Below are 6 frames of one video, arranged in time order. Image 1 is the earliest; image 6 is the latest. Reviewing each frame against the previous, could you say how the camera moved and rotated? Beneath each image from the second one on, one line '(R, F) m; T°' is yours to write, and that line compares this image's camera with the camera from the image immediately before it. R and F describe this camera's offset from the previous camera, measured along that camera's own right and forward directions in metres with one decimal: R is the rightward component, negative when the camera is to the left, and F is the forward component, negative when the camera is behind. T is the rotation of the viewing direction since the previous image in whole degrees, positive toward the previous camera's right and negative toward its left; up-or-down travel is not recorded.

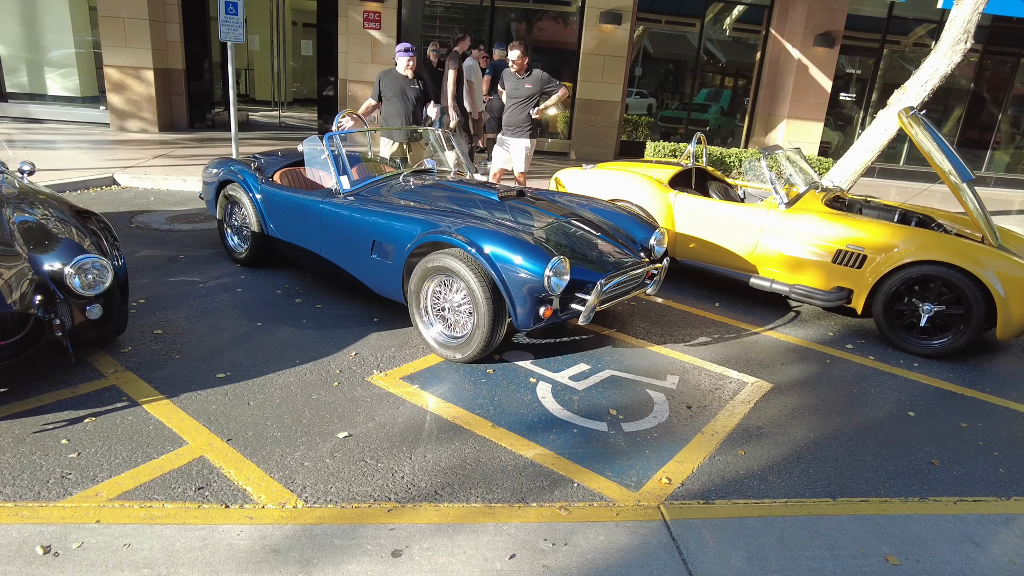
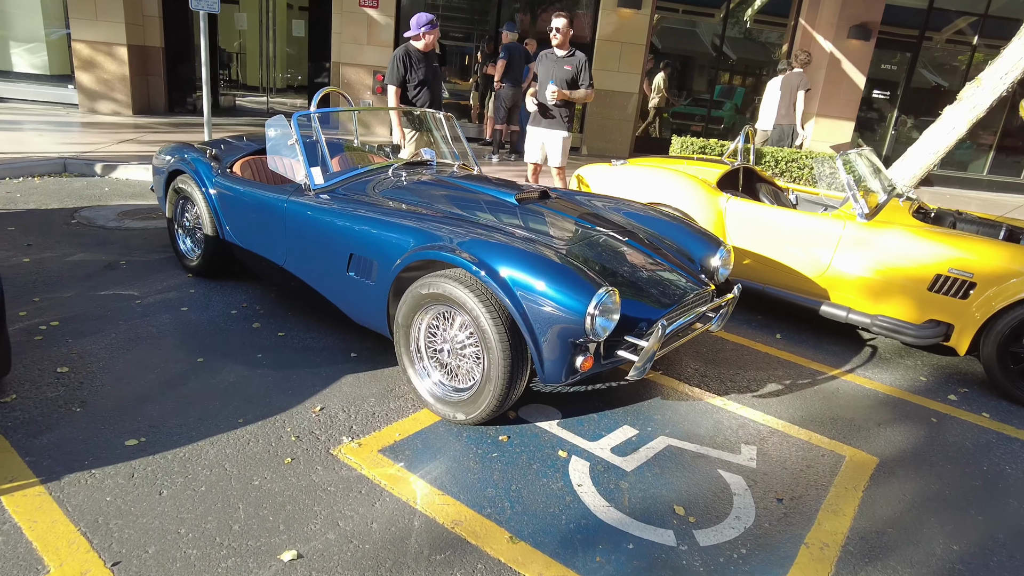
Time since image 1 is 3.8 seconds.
(-0.1, +1.0) m; 0°
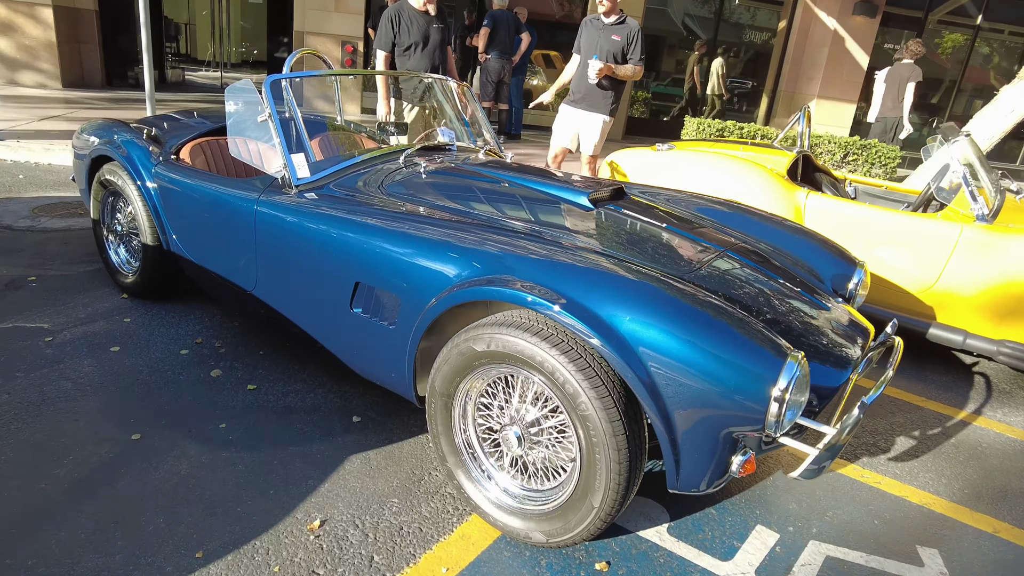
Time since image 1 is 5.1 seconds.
(-0.4, +1.0) m; +3°
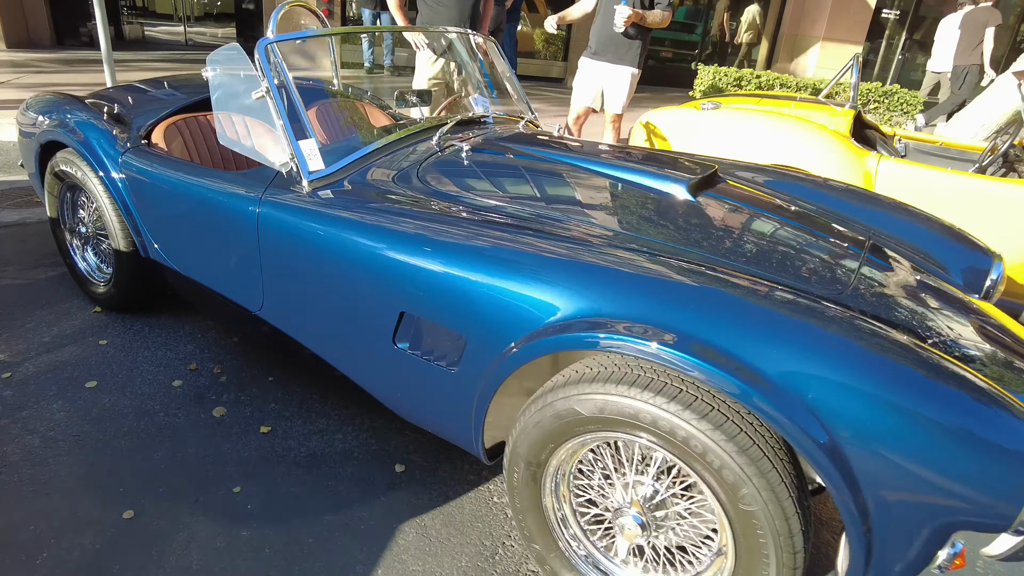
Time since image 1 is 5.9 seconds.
(-0.3, +0.5) m; +2°
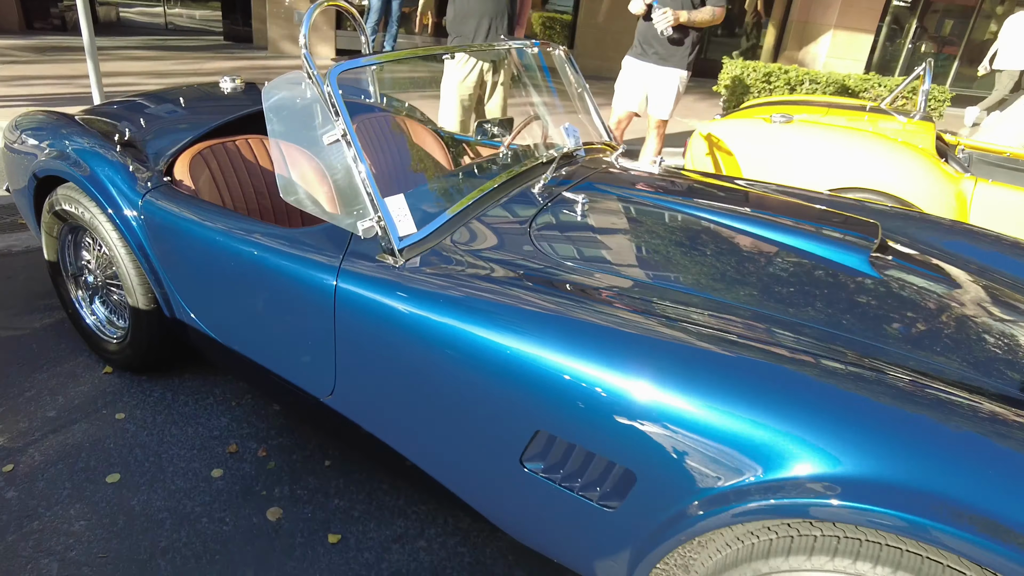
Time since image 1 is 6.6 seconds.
(-0.4, +0.4) m; +2°
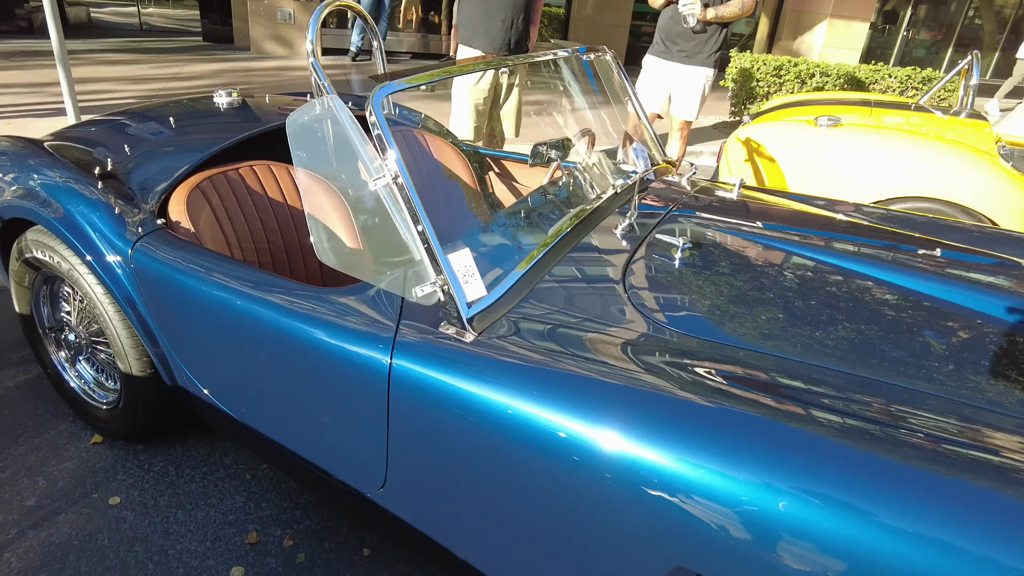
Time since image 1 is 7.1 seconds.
(-0.2, +0.3) m; +2°
